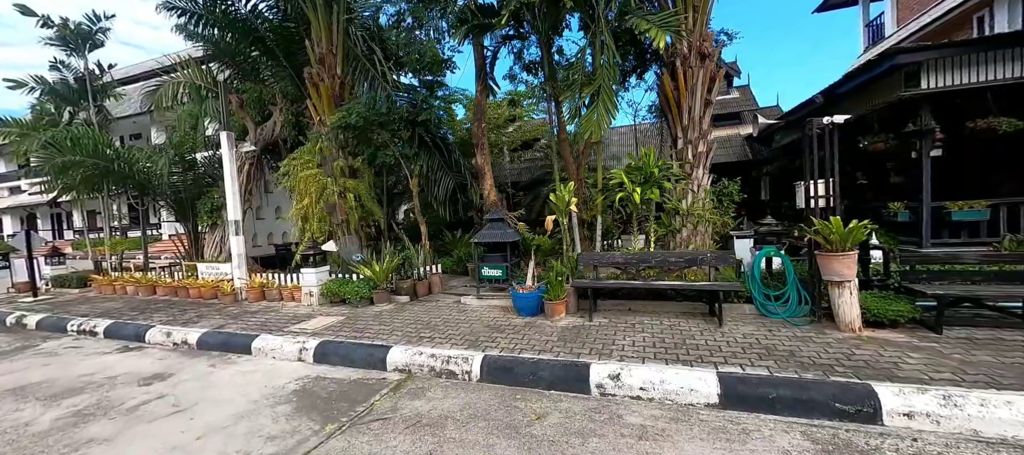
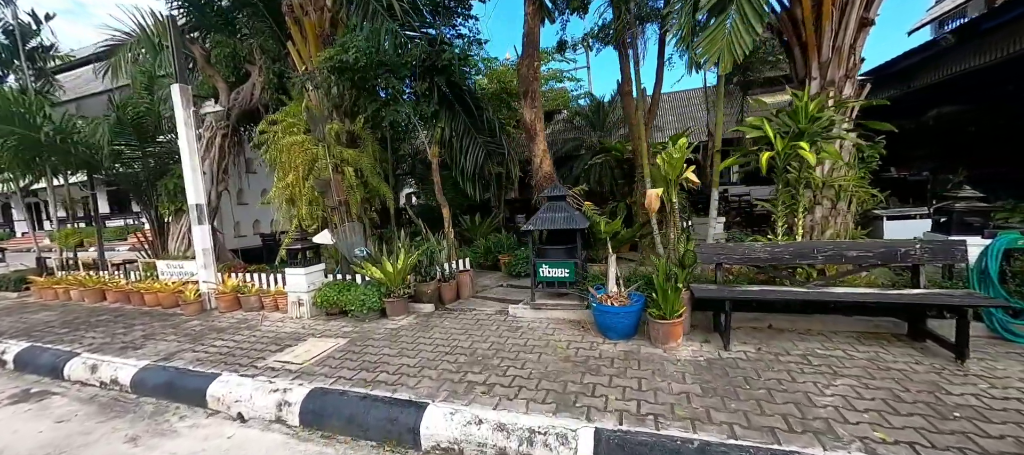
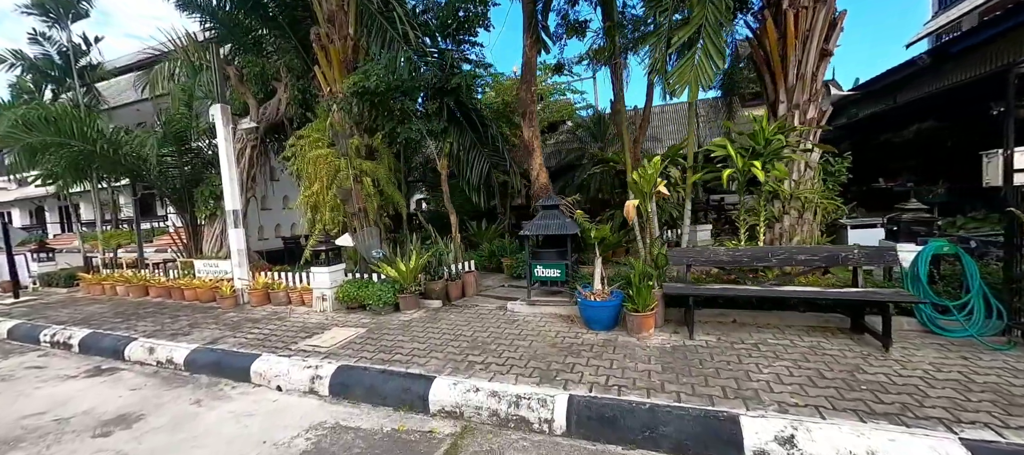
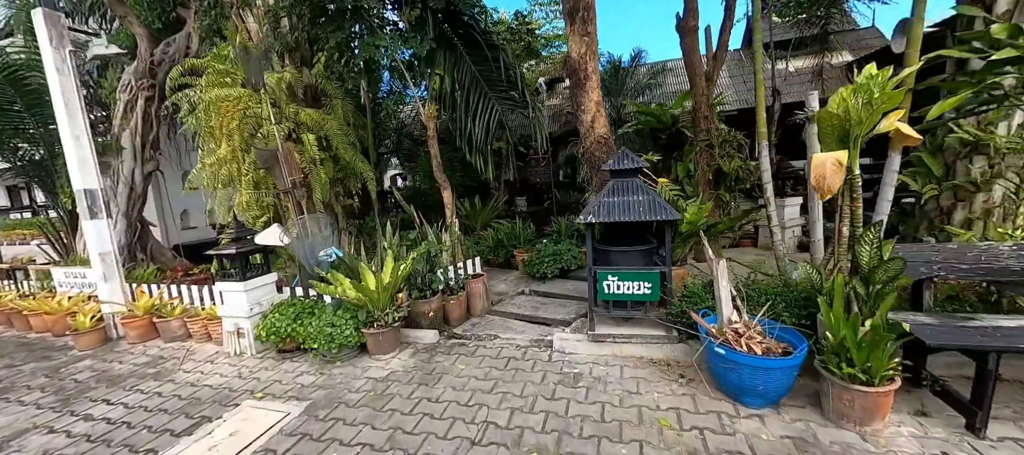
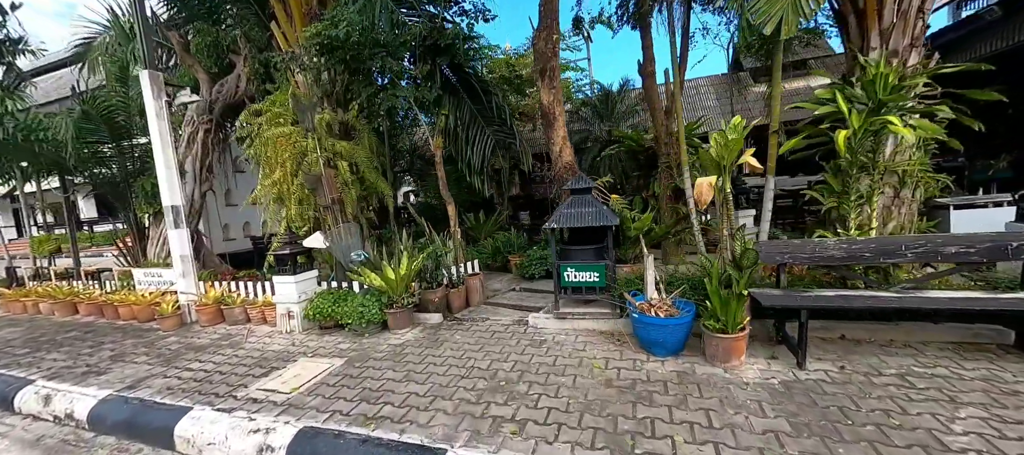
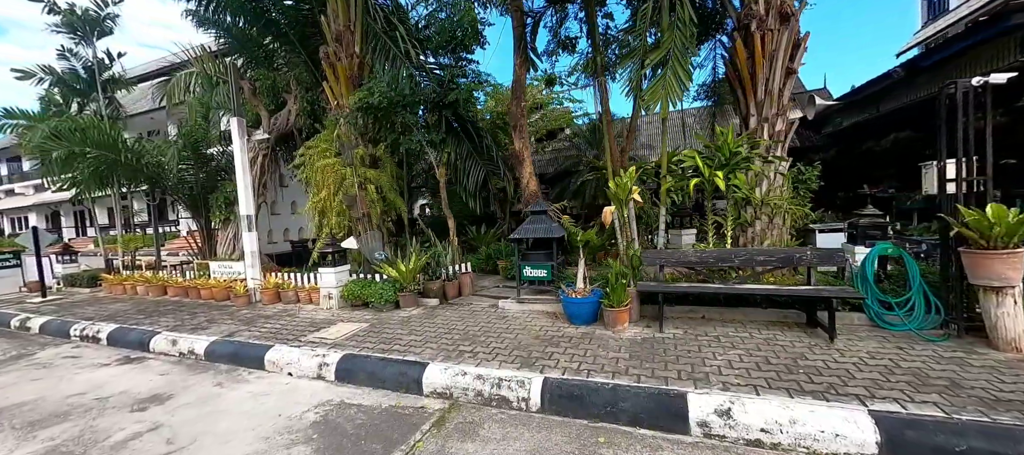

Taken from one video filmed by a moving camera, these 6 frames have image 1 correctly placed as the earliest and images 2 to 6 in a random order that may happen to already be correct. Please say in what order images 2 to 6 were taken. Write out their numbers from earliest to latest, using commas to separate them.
6, 3, 2, 5, 4
